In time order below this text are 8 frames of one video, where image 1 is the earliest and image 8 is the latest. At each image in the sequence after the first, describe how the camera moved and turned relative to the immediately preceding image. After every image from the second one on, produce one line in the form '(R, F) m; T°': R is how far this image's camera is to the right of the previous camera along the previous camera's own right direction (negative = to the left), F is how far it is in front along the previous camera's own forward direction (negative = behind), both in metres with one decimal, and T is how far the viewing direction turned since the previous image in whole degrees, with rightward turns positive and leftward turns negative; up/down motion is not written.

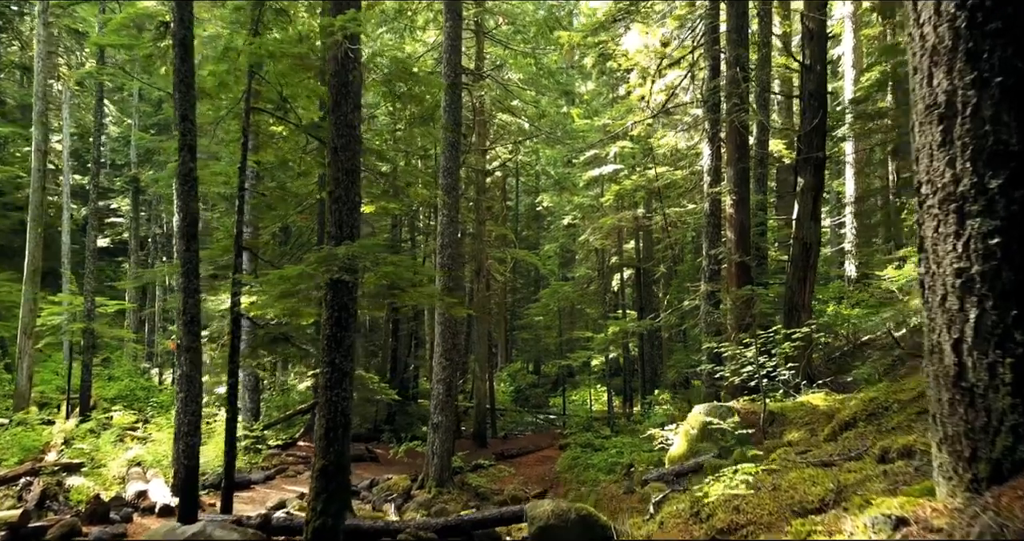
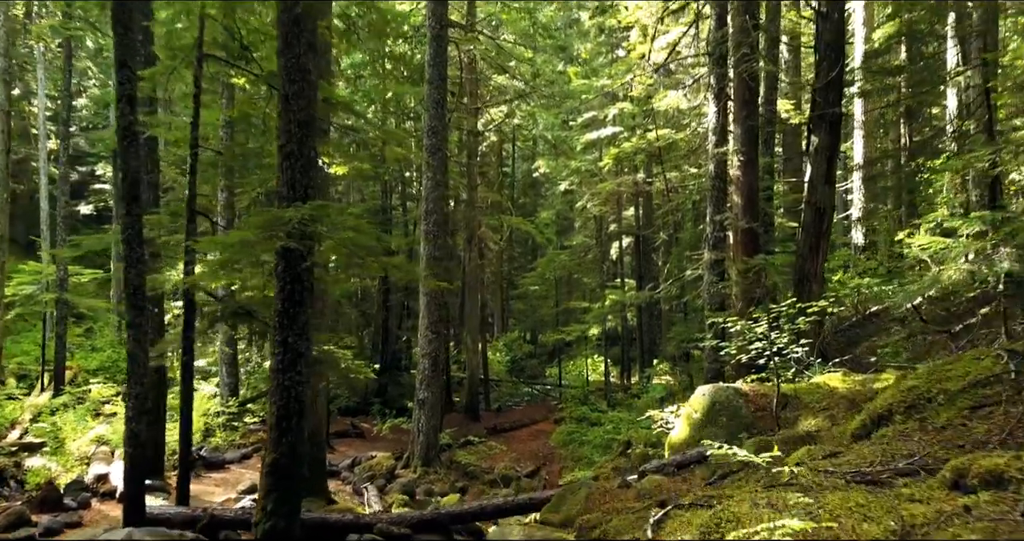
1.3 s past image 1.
(+0.2, +0.8) m; 0°
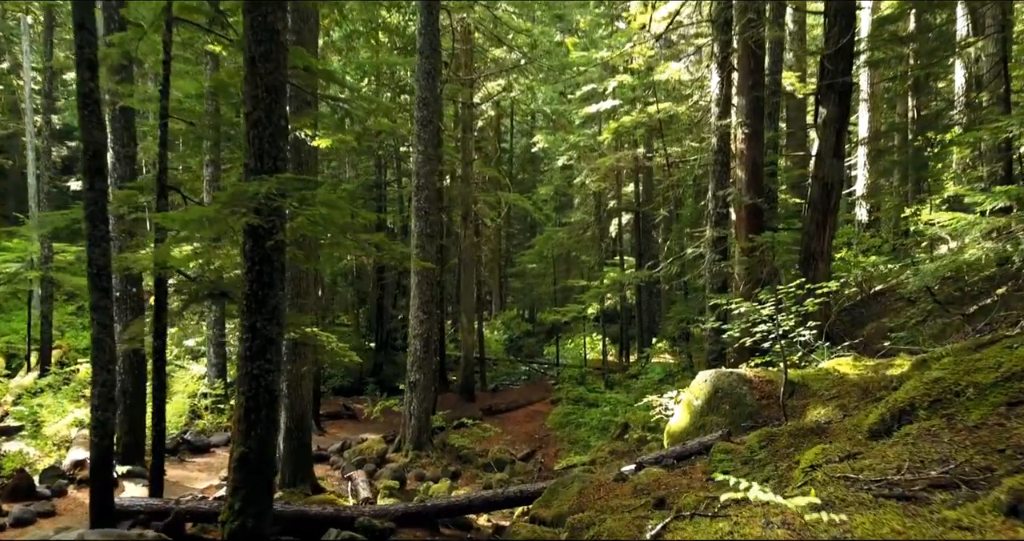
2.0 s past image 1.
(+0.1, +0.4) m; 0°
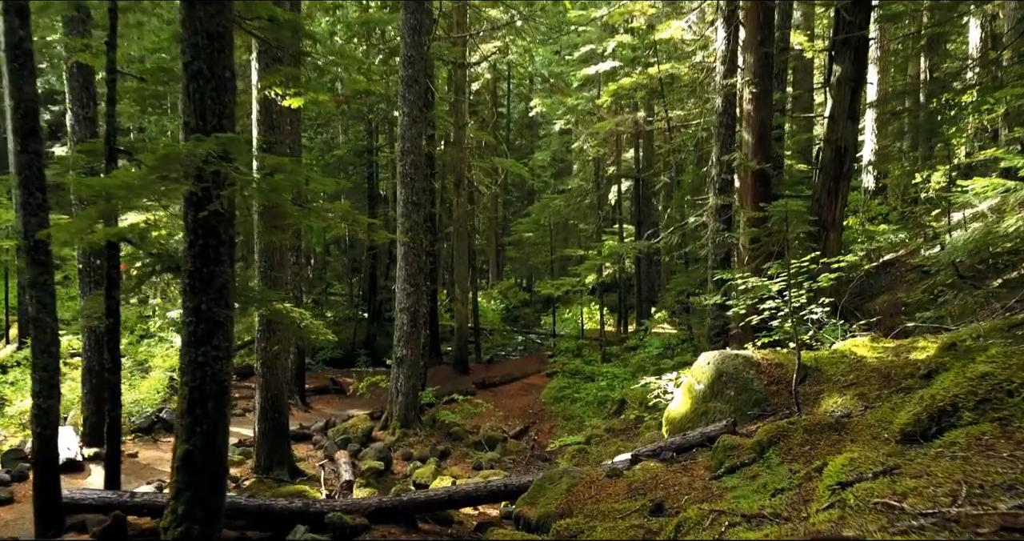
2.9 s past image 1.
(+0.1, +0.6) m; 0°
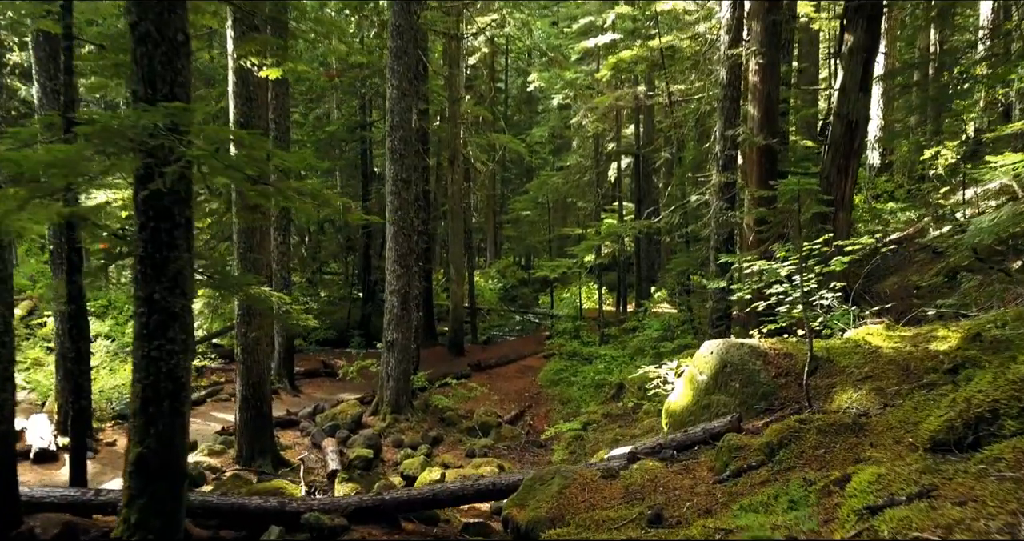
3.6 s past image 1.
(+0.1, +0.4) m; 0°
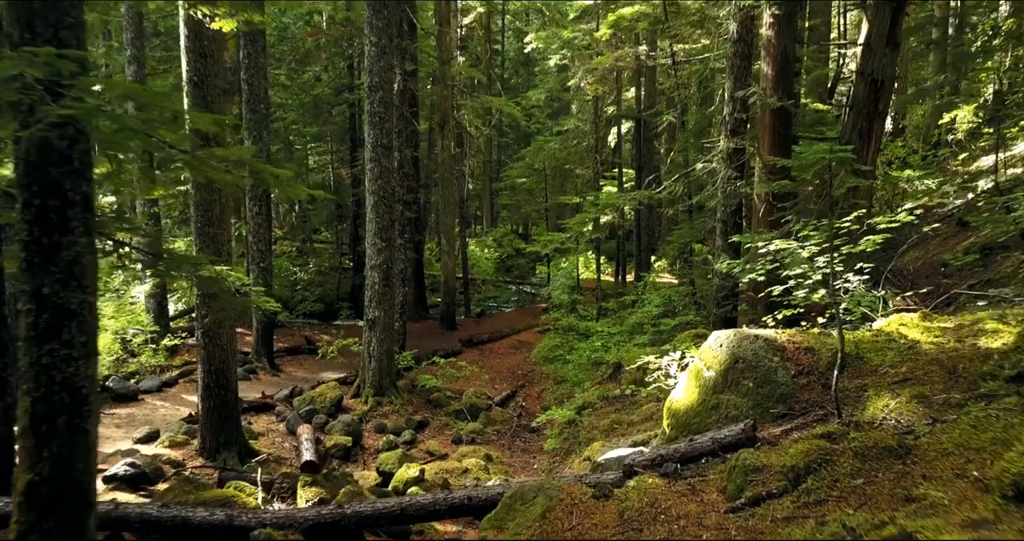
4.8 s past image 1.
(+0.1, +0.8) m; 0°
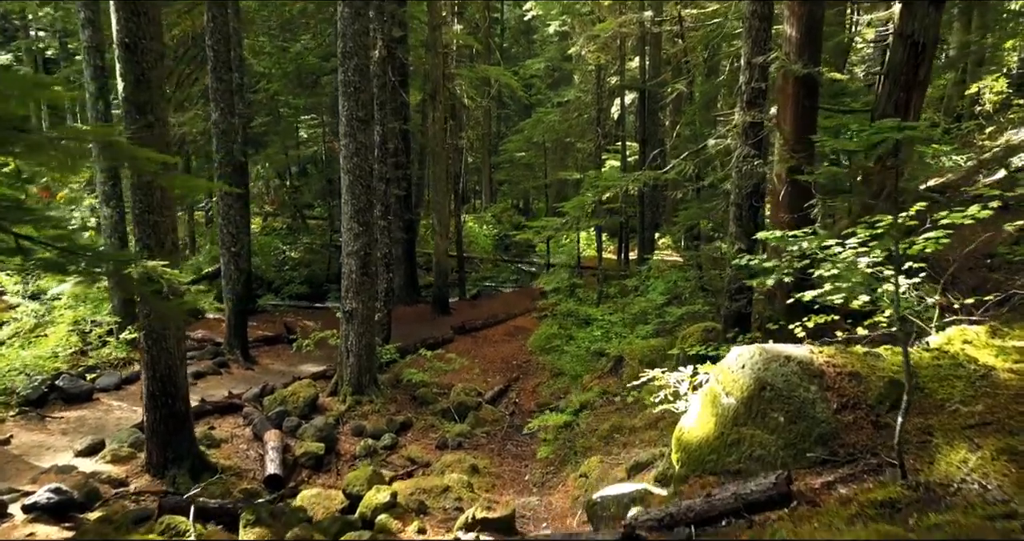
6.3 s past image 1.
(+0.2, +0.9) m; 0°
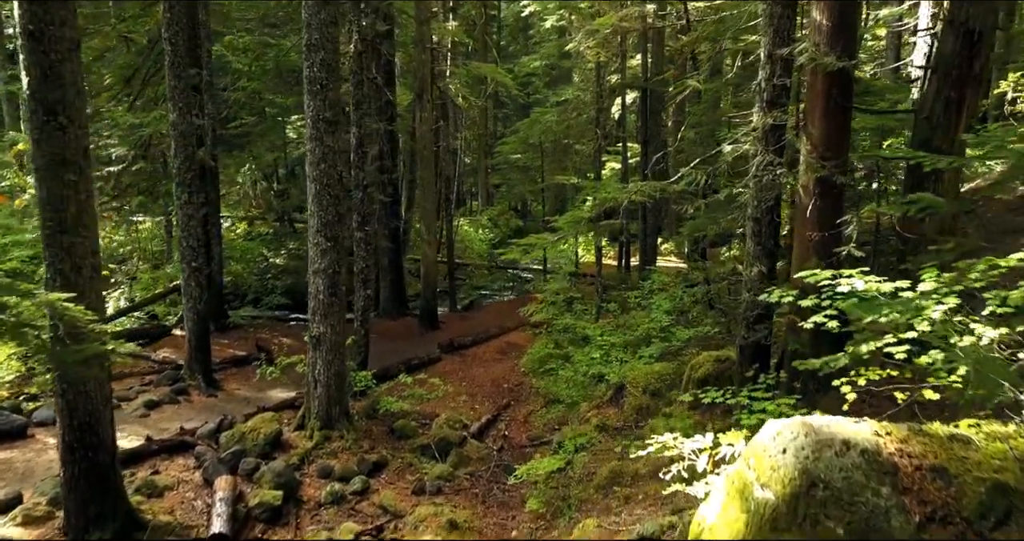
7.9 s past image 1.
(+0.1, +1.0) m; 0°
